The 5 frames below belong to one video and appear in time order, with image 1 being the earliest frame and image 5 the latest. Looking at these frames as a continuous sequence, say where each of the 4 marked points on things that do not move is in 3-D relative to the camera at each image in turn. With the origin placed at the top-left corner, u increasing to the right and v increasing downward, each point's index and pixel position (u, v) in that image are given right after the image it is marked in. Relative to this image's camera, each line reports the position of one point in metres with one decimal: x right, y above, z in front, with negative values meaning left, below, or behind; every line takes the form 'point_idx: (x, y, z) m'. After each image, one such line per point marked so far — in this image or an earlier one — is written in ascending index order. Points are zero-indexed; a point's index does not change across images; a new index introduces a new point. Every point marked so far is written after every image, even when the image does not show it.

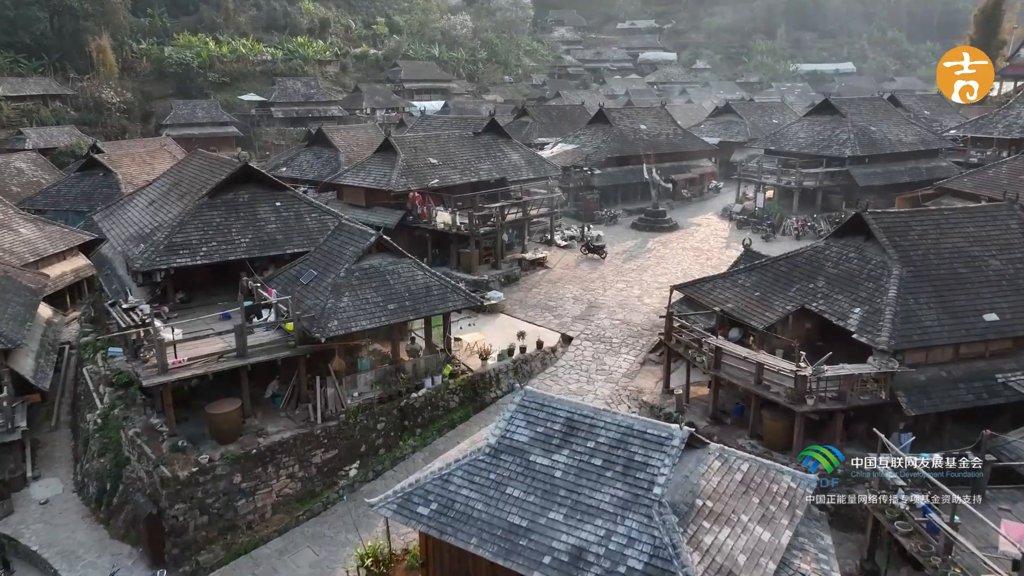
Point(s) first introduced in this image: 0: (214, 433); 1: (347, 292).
0: (-6.9, -3.4, +16.6) m
1: (-4.3, -0.1, +18.5) m
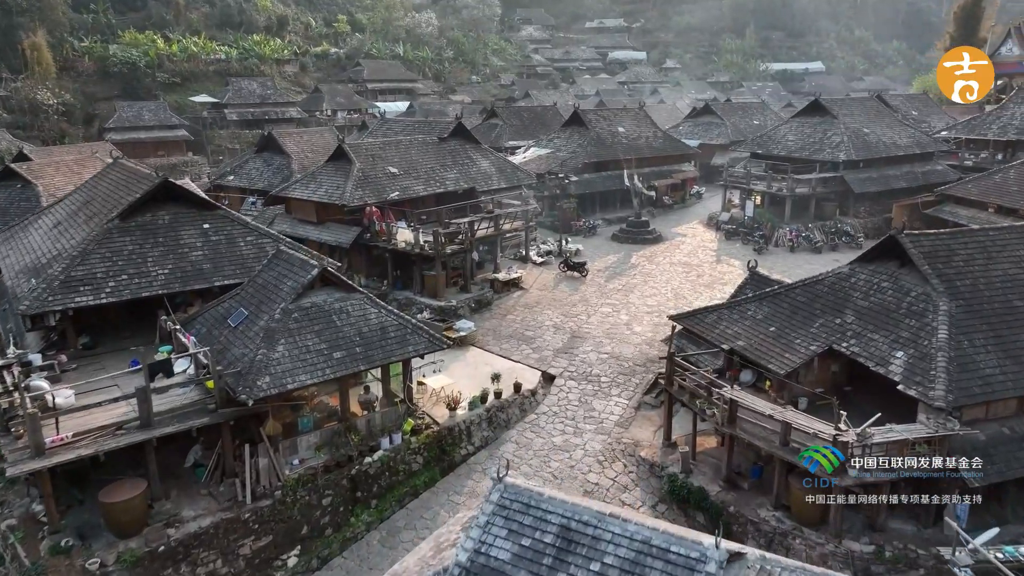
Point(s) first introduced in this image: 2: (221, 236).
0: (-7.4, -4.4, +13.2) m
1: (-4.8, -1.1, +15.1) m
2: (-7.9, +1.4, +19.3) m
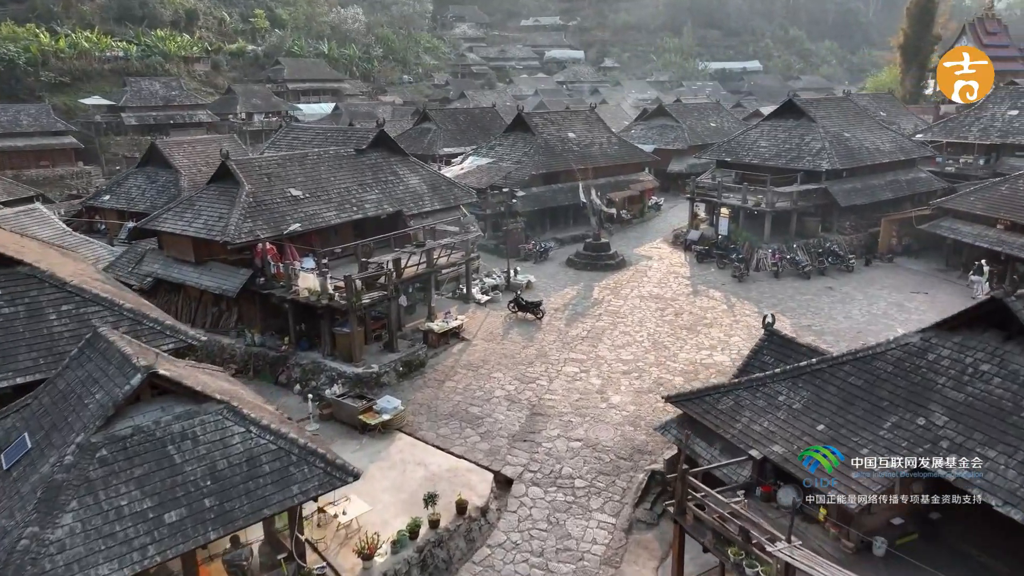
0: (-7.9, -6.1, +7.1) m
1: (-5.6, -2.7, +9.2) m
2: (-9.1, -0.3, +13.2) m
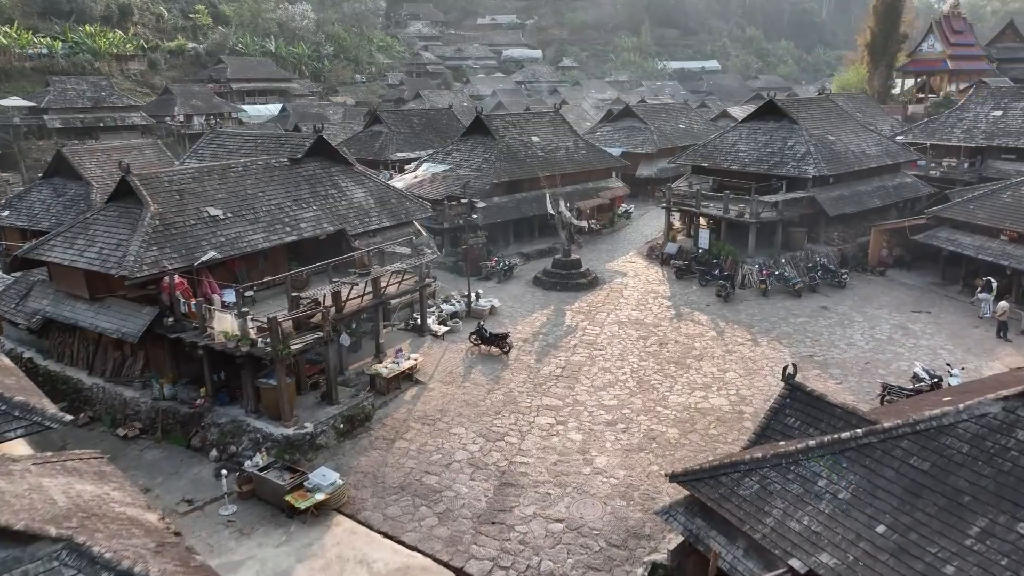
0: (-8.0, -7.1, +3.5) m
1: (-5.9, -3.7, +5.8) m
2: (-9.6, -1.3, +9.5) m
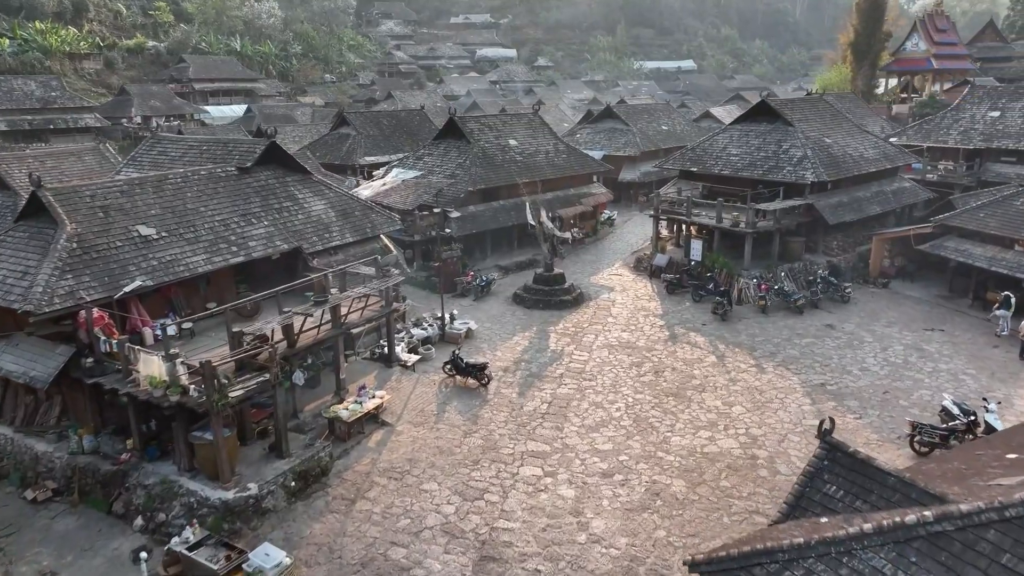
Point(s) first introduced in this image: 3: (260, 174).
0: (-7.9, -7.8, +1.0) m
1: (-5.9, -4.3, +3.4) m
2: (-9.7, -2.0, +7.0) m
3: (-7.0, +3.2, +19.7) m
